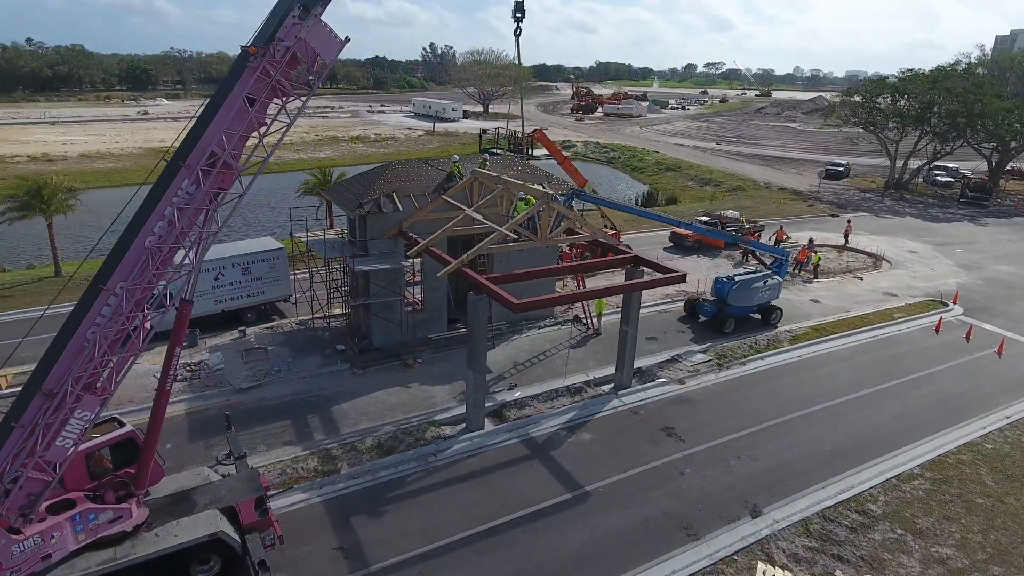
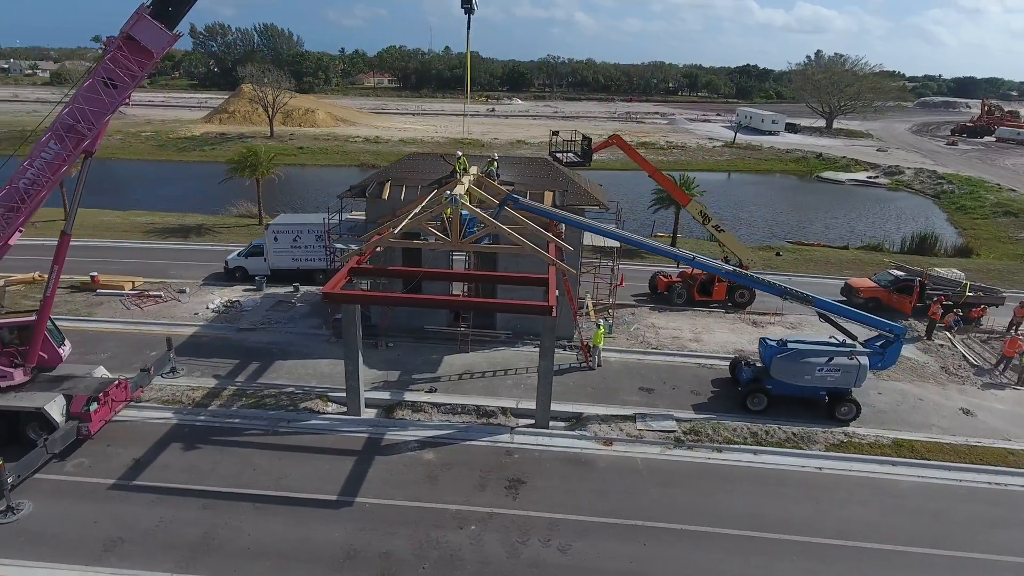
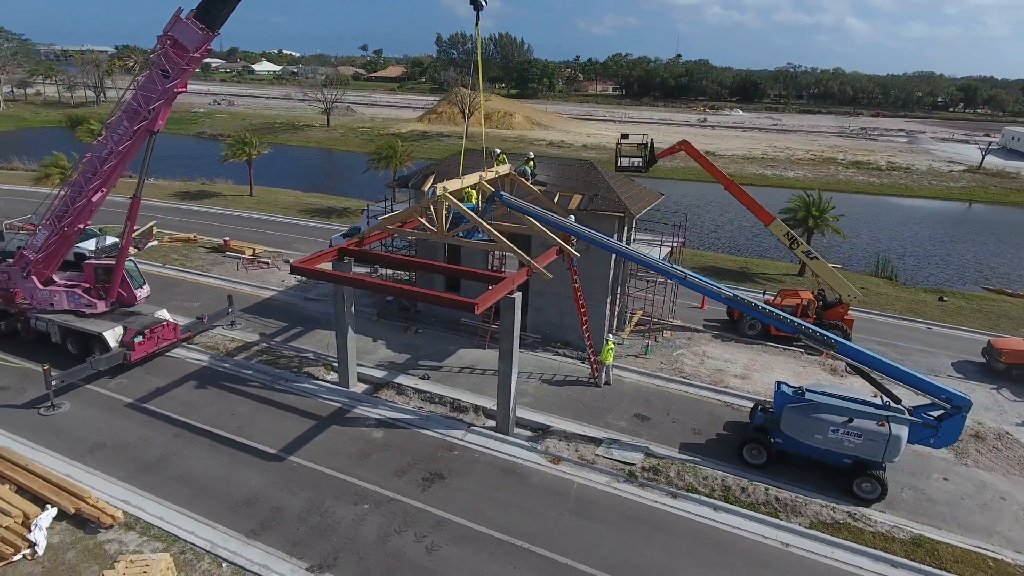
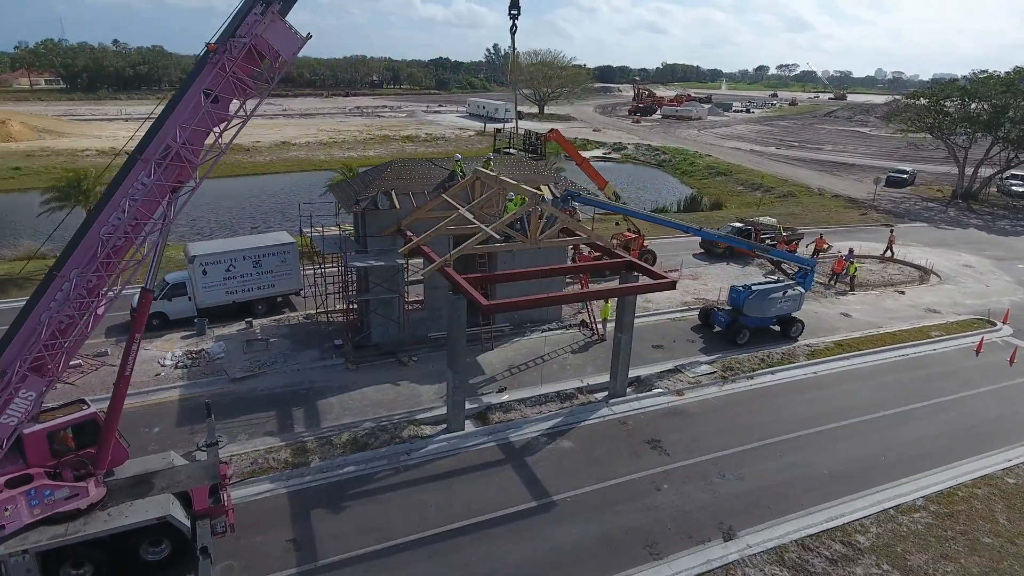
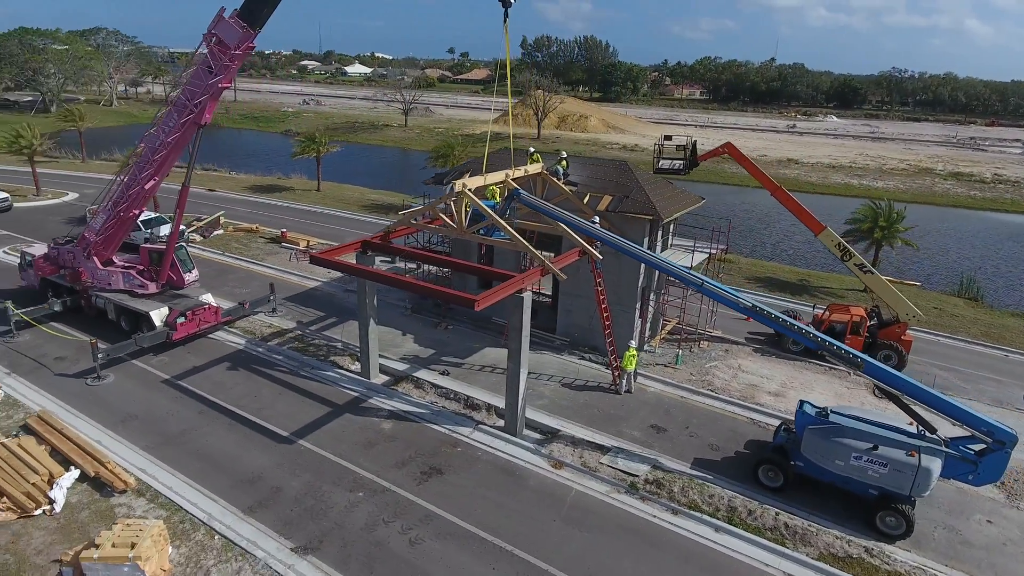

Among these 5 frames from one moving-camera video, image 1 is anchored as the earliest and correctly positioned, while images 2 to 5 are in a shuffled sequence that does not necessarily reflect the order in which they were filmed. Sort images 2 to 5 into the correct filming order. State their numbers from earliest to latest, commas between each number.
4, 2, 3, 5
